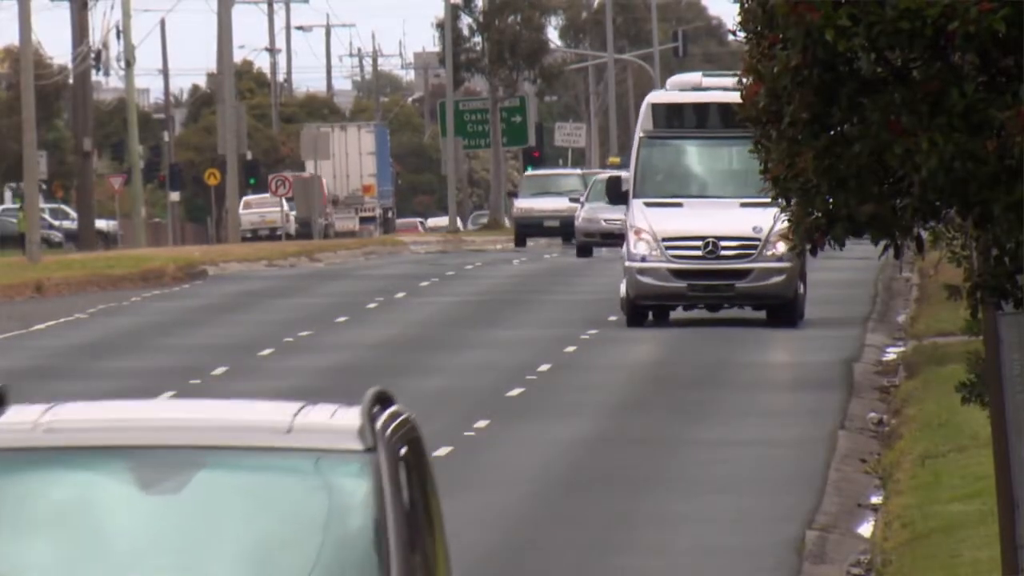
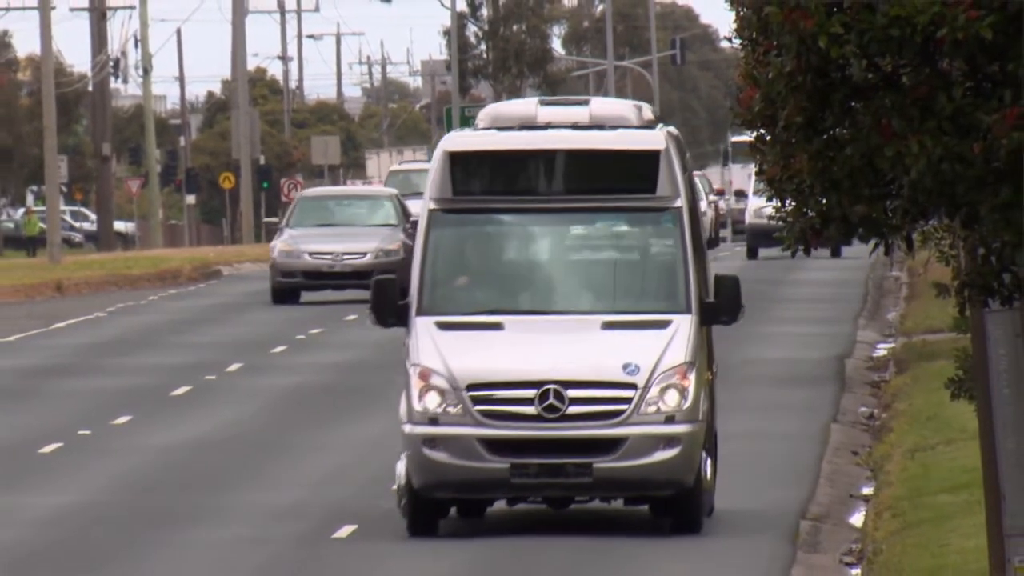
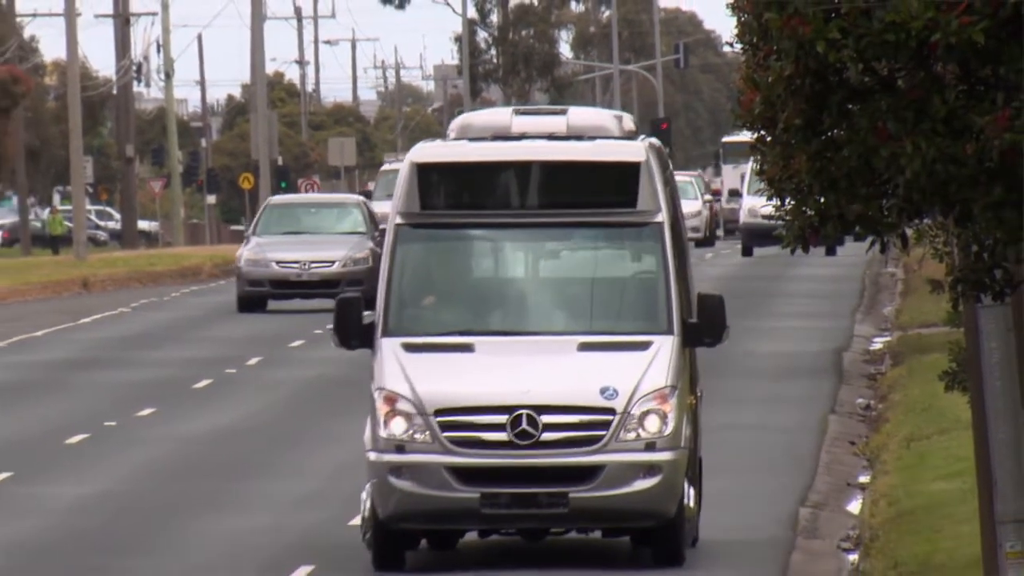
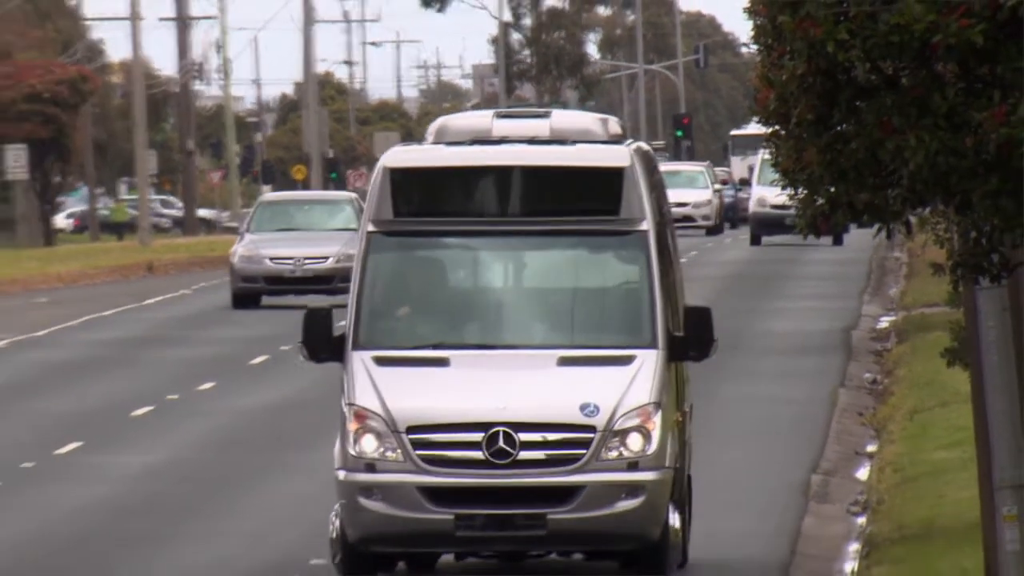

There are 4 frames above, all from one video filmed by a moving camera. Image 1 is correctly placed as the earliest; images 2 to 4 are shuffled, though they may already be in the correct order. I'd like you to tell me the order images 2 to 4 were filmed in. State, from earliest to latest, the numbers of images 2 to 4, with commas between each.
2, 3, 4
